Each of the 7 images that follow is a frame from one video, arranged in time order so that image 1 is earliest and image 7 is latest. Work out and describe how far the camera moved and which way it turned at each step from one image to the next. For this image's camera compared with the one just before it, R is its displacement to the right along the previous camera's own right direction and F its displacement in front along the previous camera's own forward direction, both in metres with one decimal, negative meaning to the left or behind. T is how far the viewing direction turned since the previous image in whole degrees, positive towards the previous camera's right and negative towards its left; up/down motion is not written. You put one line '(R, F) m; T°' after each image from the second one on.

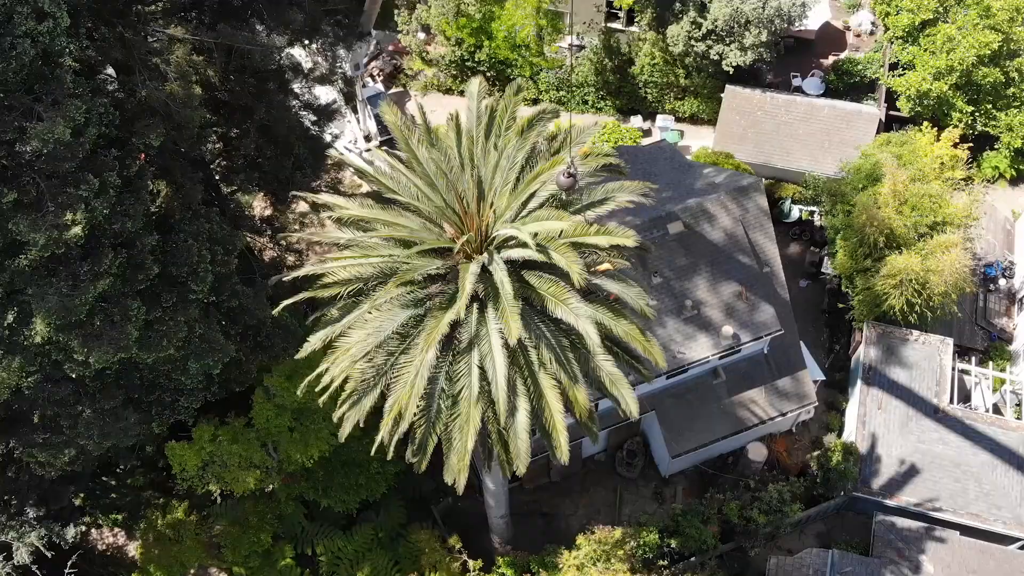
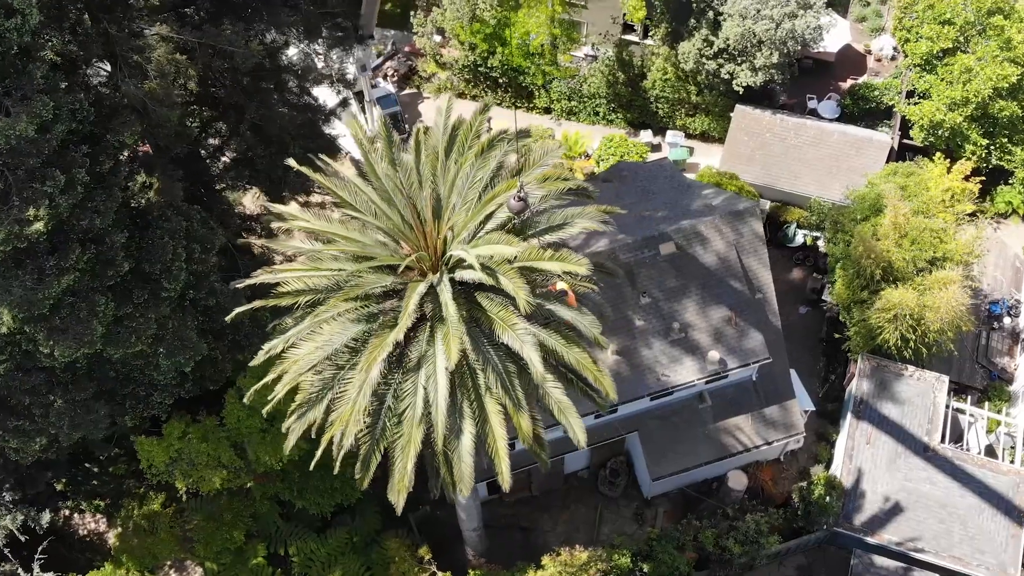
(+0.9, +0.2) m; -2°
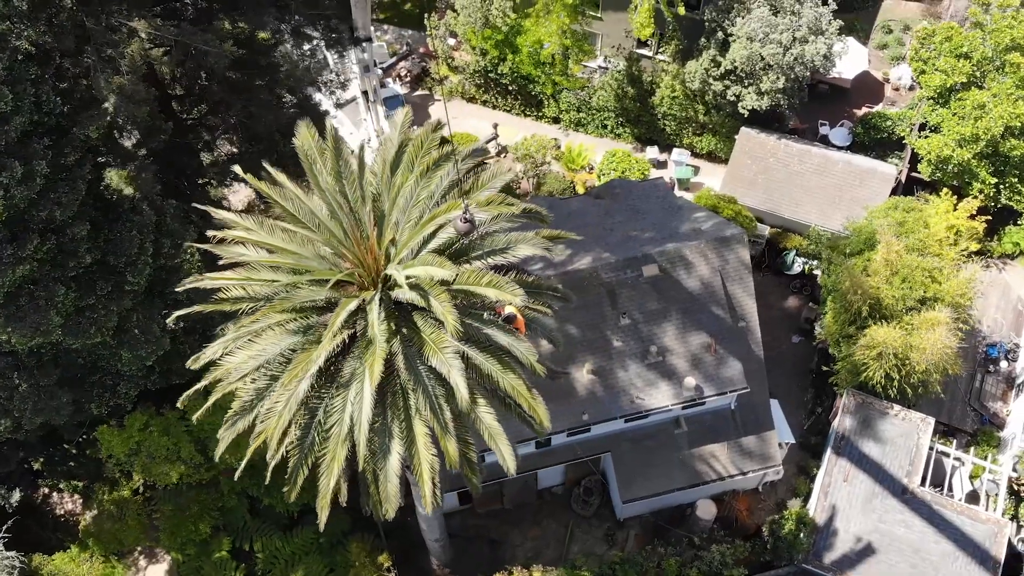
(+1.1, +0.2) m; -2°
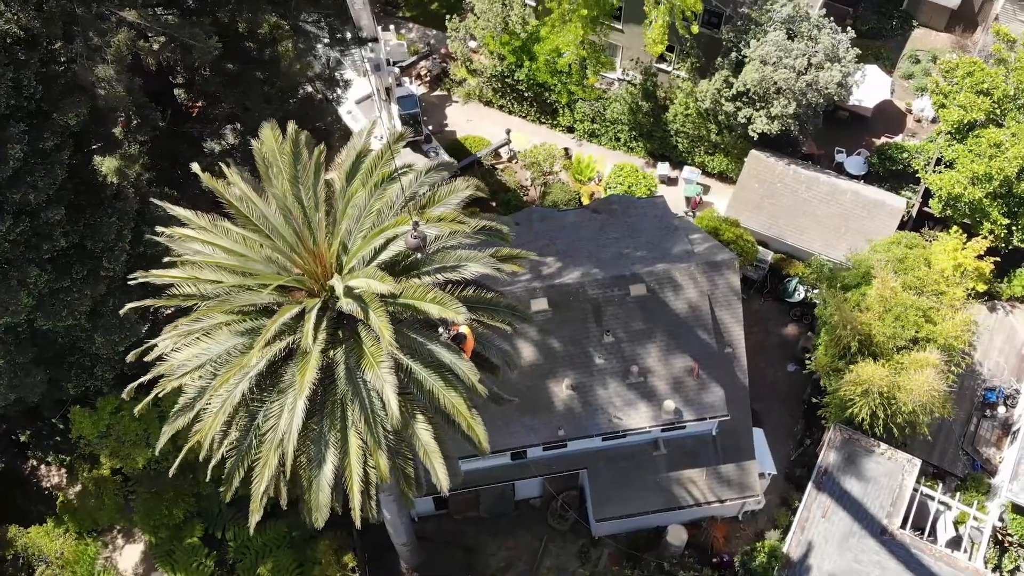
(+1.0, +0.1) m; -2°
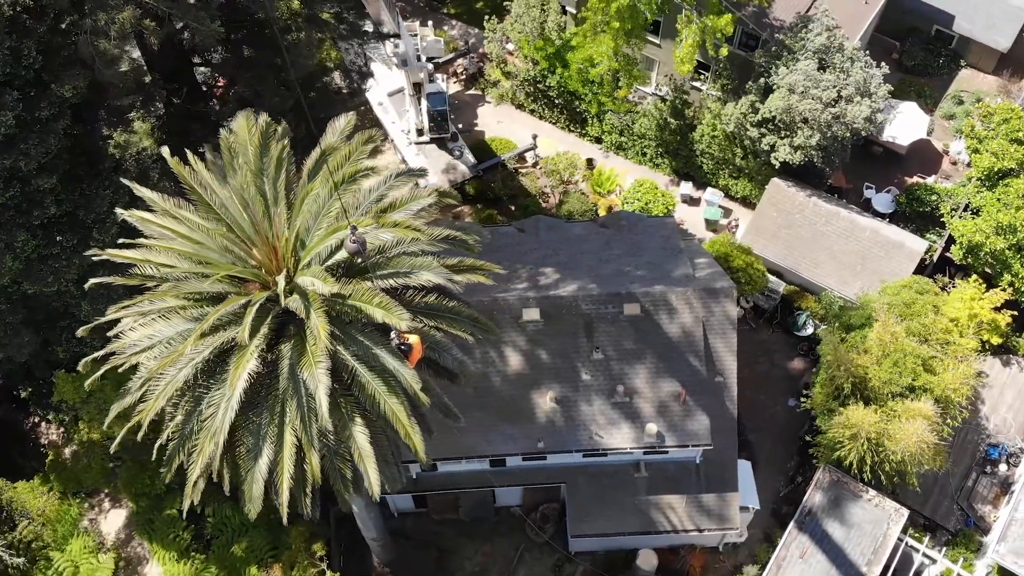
(+1.2, +0.1) m; -3°
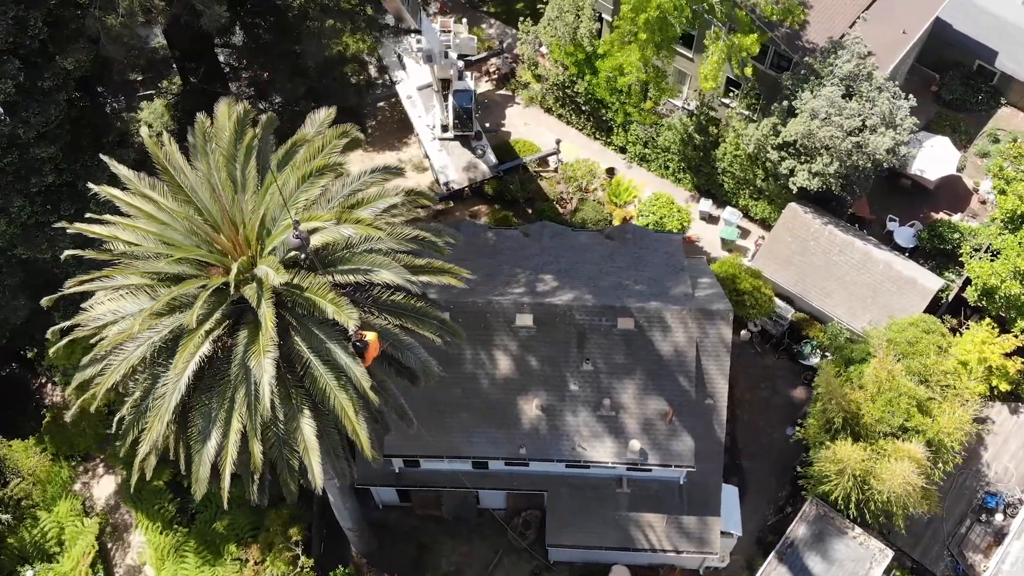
(+1.0, +0.1) m; -3°
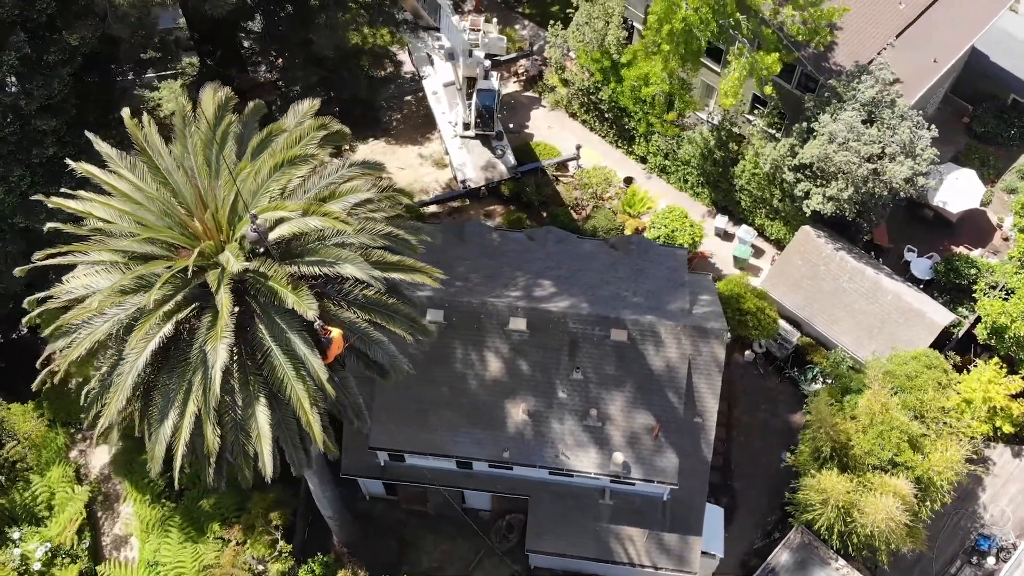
(+0.9, 0.0) m; -2°
